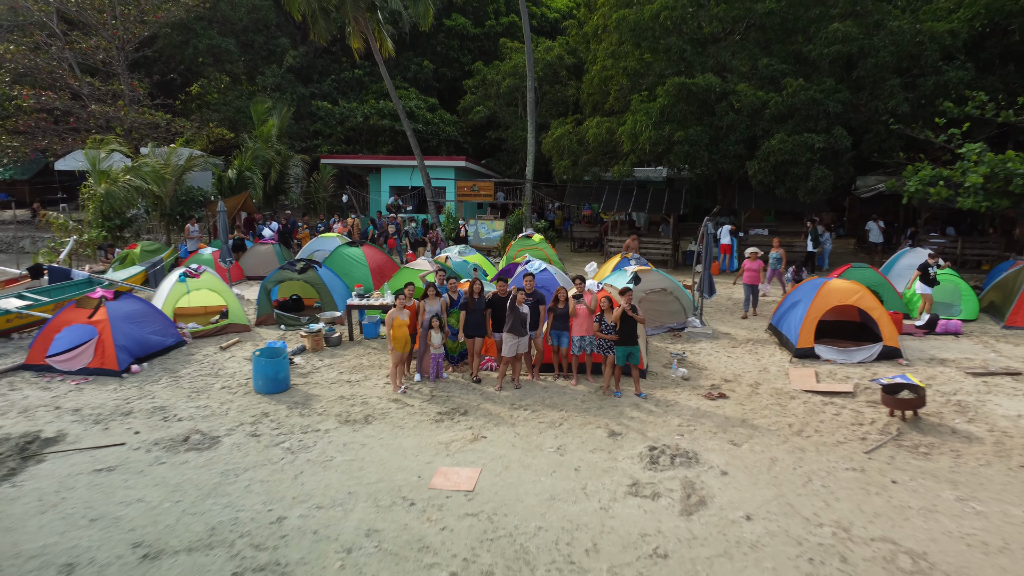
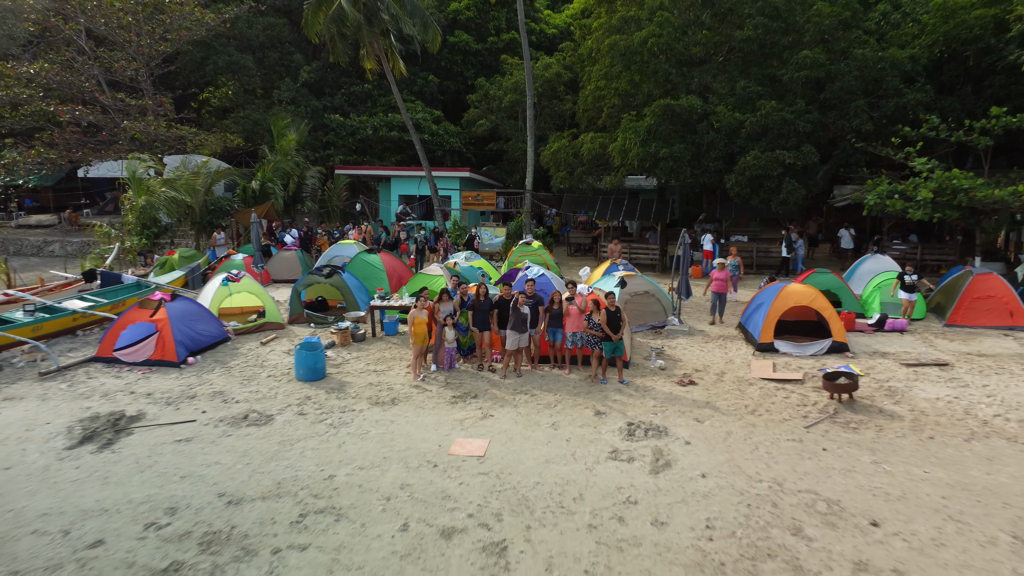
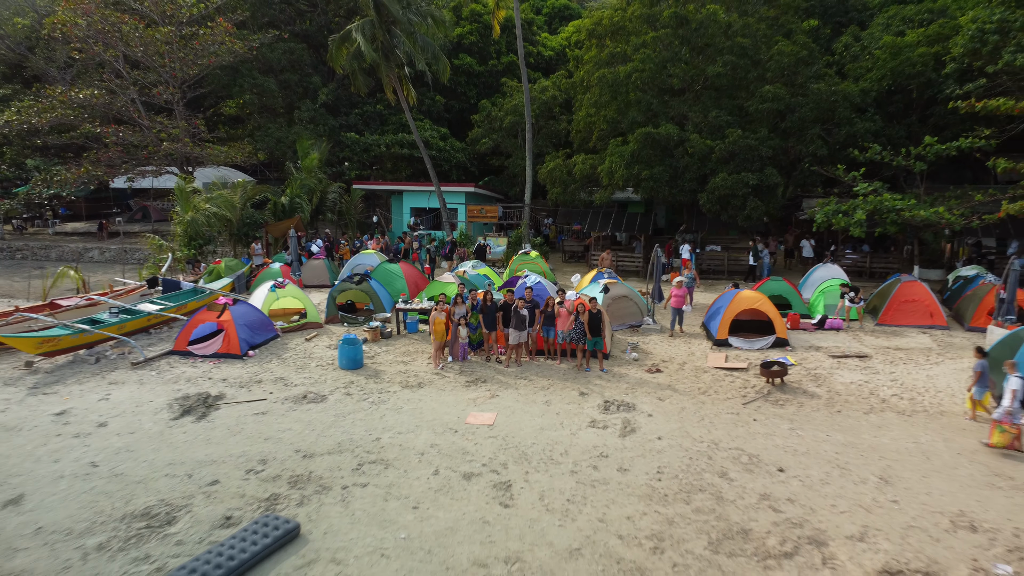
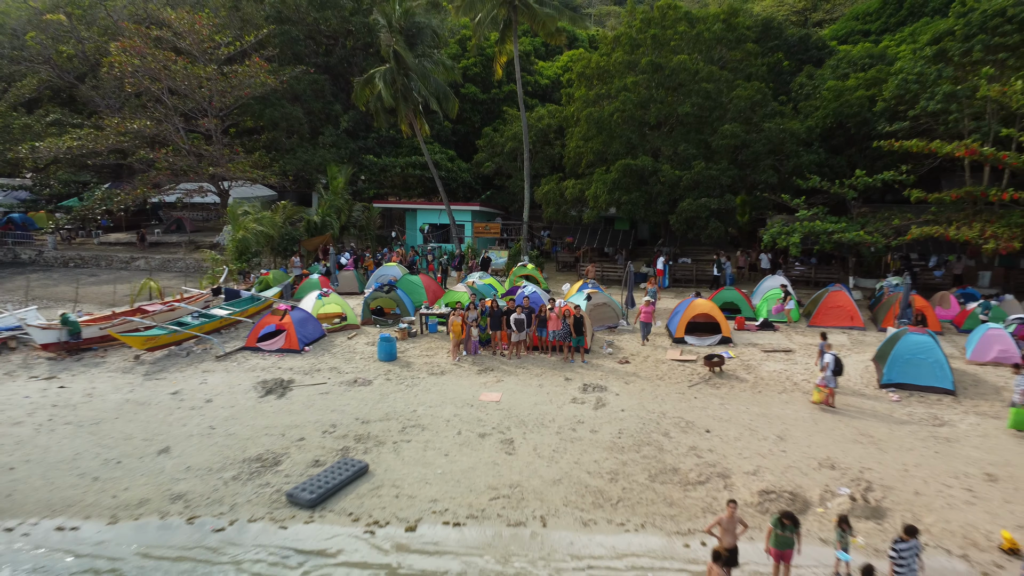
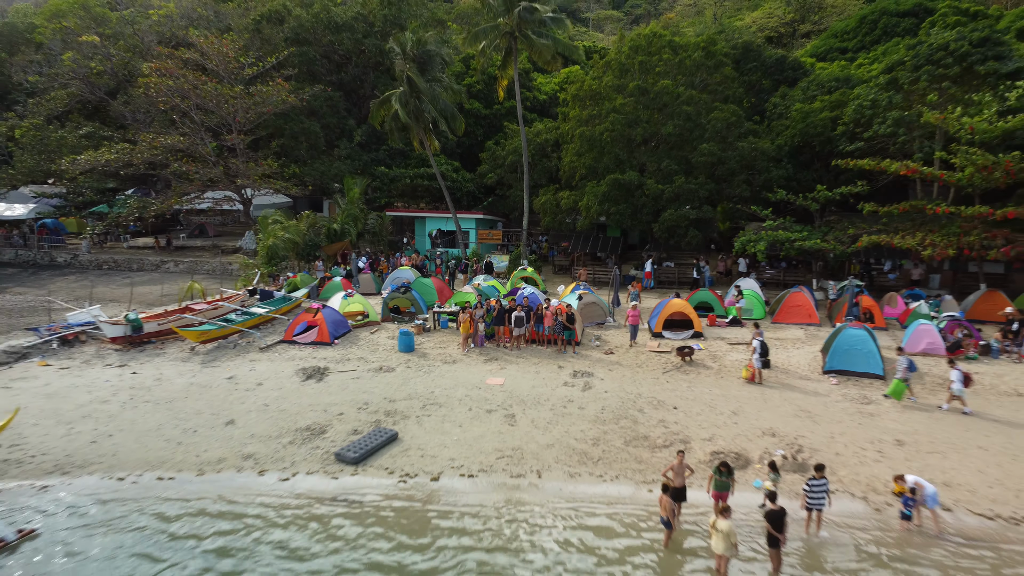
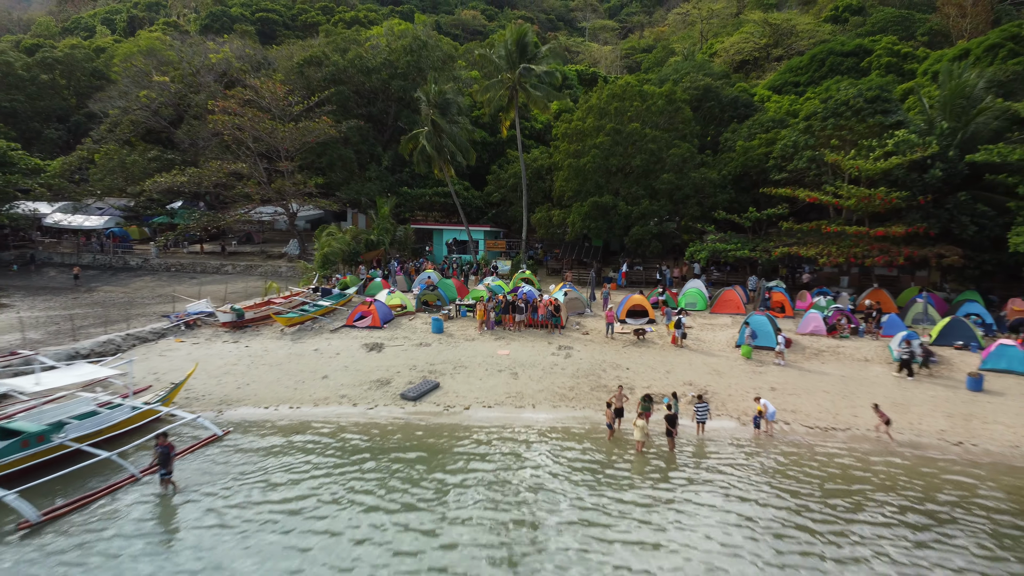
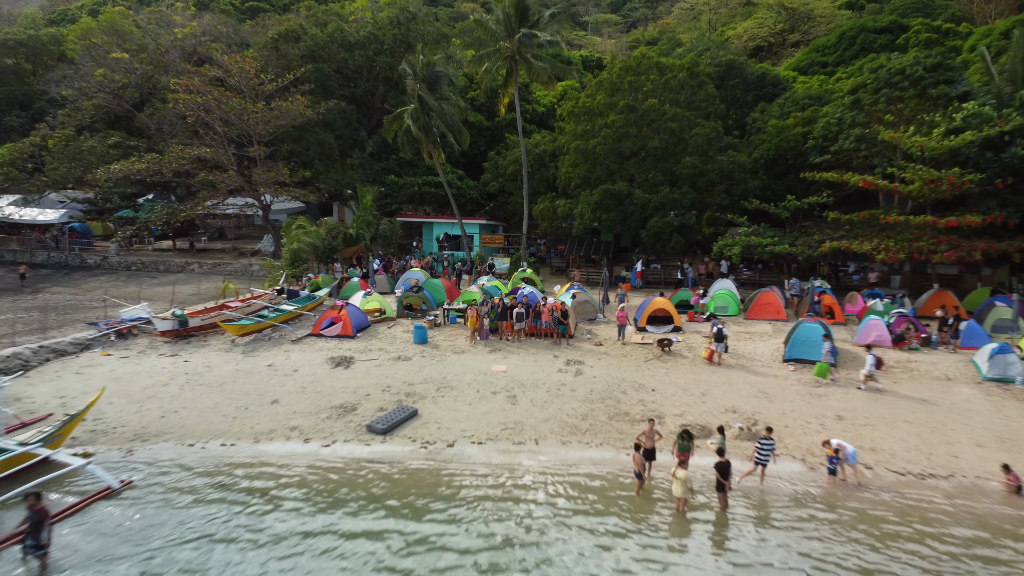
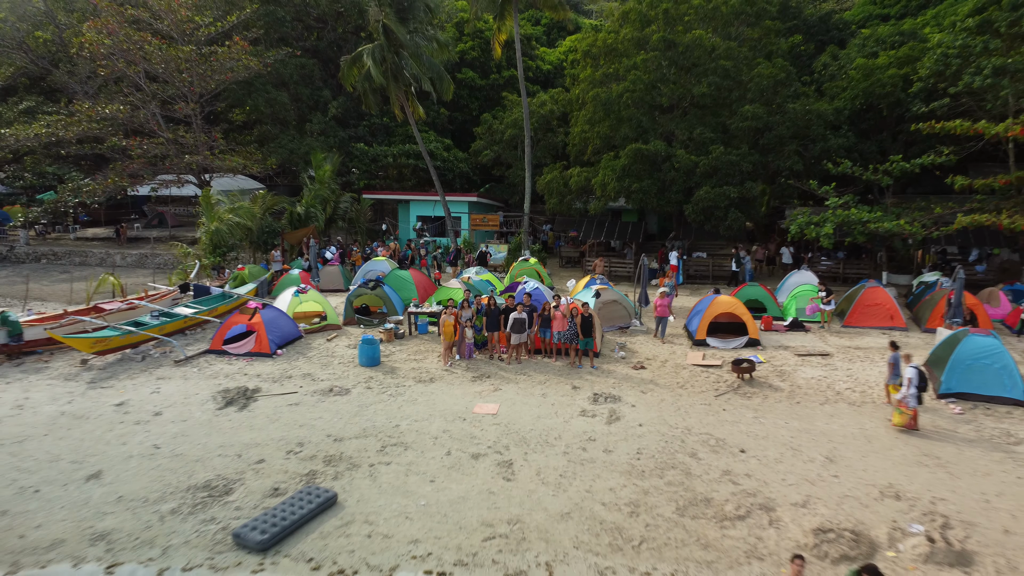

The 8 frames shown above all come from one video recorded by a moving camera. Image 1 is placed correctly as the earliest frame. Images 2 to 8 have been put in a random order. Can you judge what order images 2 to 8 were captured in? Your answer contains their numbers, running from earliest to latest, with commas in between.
2, 3, 8, 4, 5, 7, 6
